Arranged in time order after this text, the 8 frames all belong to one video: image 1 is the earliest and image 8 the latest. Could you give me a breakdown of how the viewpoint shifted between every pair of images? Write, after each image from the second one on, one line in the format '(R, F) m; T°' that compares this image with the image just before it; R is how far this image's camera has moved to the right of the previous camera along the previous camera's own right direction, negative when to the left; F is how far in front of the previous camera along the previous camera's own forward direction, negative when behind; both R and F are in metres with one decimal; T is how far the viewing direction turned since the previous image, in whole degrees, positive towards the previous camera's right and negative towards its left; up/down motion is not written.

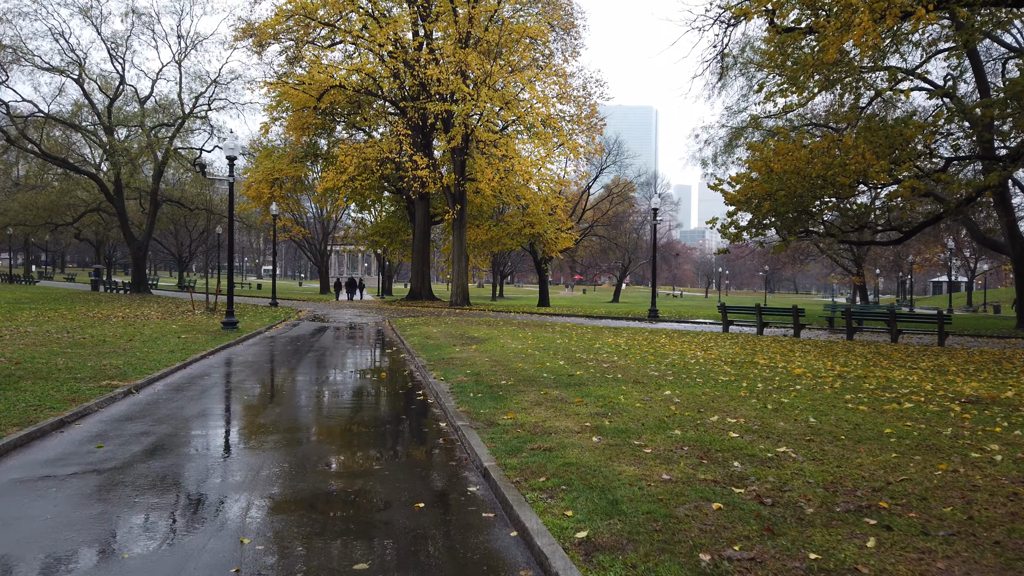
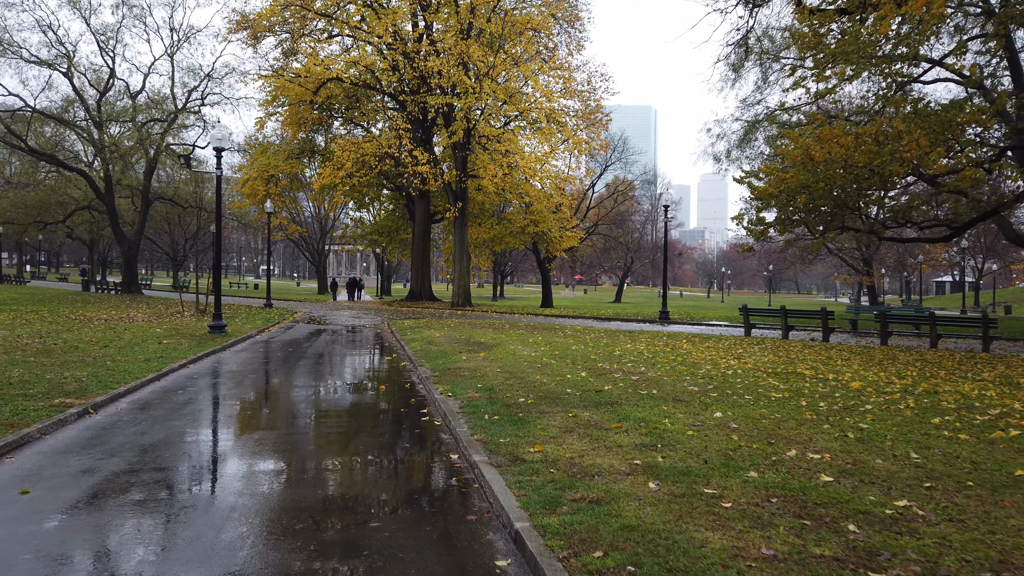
(-0.3, +1.2) m; 0°
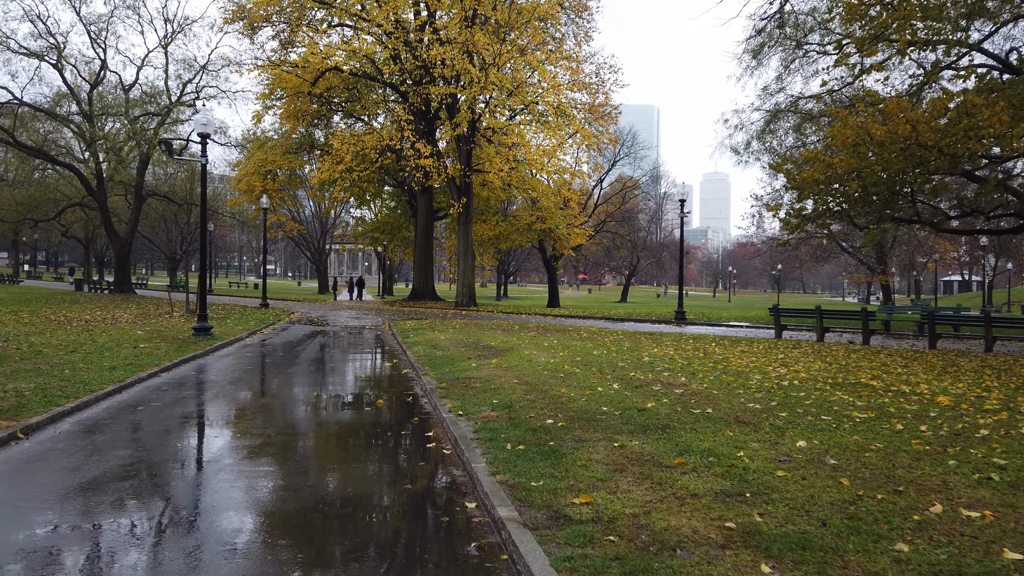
(-0.2, +1.3) m; 0°
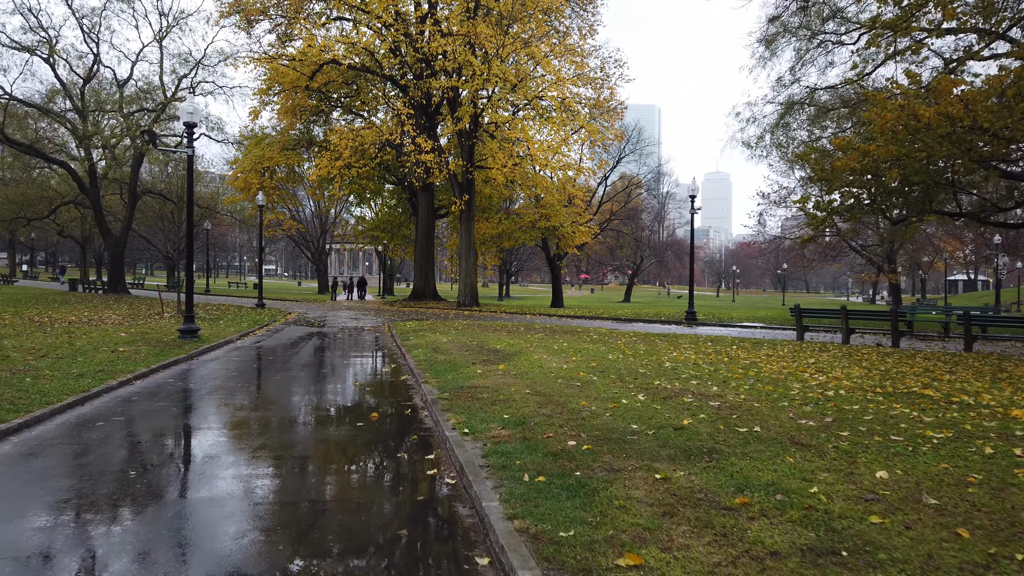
(-0.1, +0.9) m; 0°
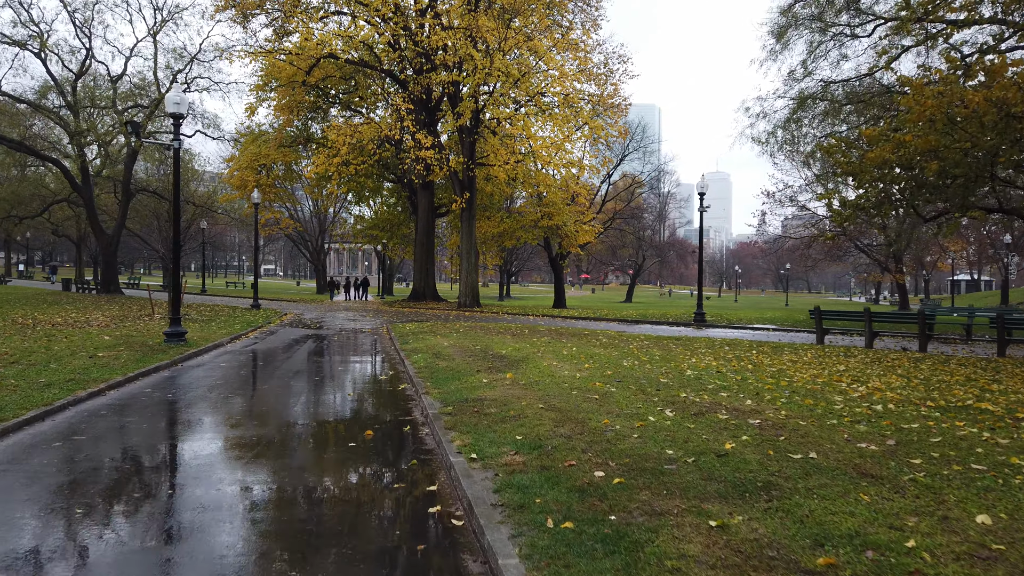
(-0.1, +0.8) m; 0°
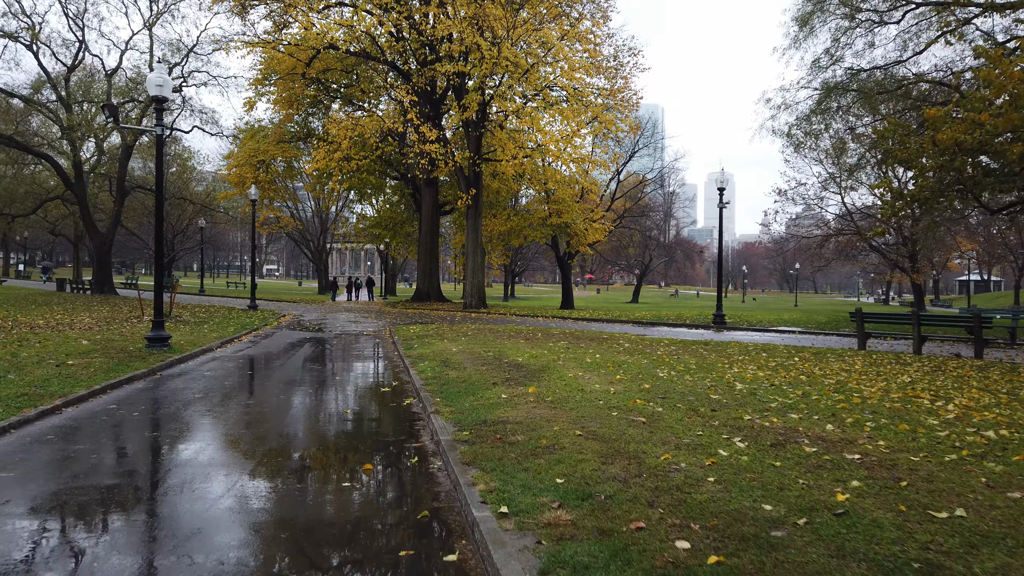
(-0.2, +1.2) m; 0°
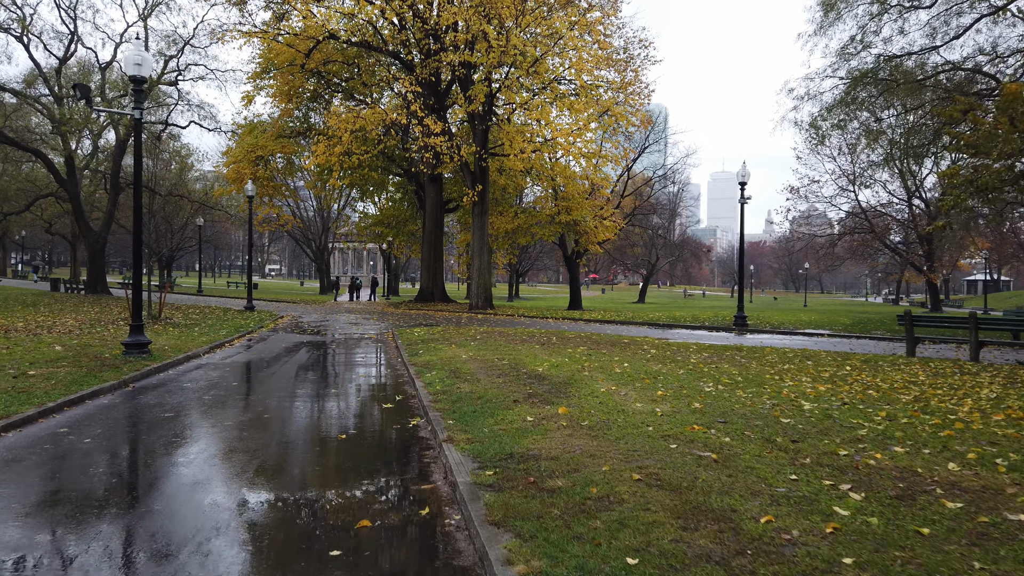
(-0.2, +1.2) m; 0°
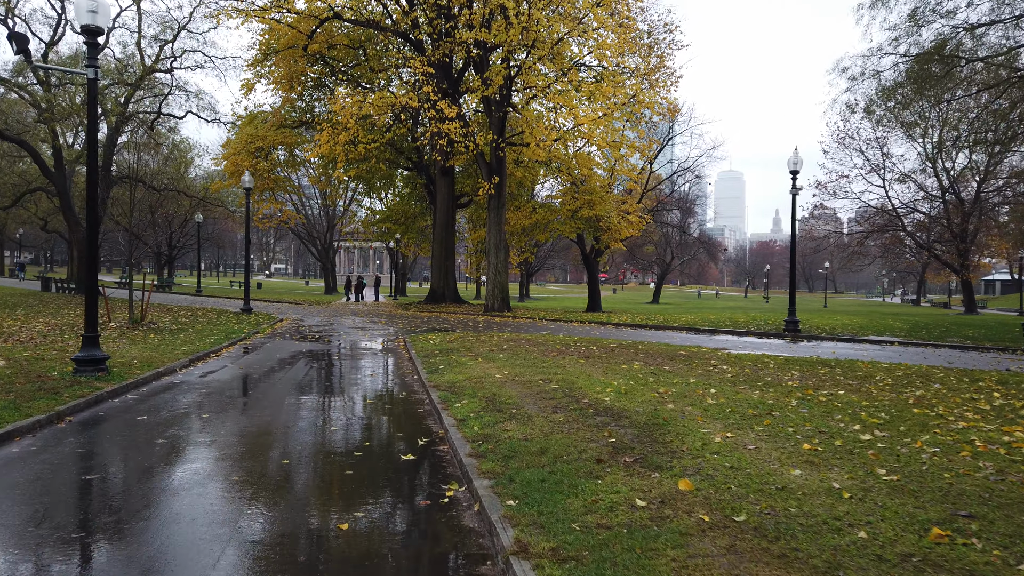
(-0.6, +2.1) m; -1°
